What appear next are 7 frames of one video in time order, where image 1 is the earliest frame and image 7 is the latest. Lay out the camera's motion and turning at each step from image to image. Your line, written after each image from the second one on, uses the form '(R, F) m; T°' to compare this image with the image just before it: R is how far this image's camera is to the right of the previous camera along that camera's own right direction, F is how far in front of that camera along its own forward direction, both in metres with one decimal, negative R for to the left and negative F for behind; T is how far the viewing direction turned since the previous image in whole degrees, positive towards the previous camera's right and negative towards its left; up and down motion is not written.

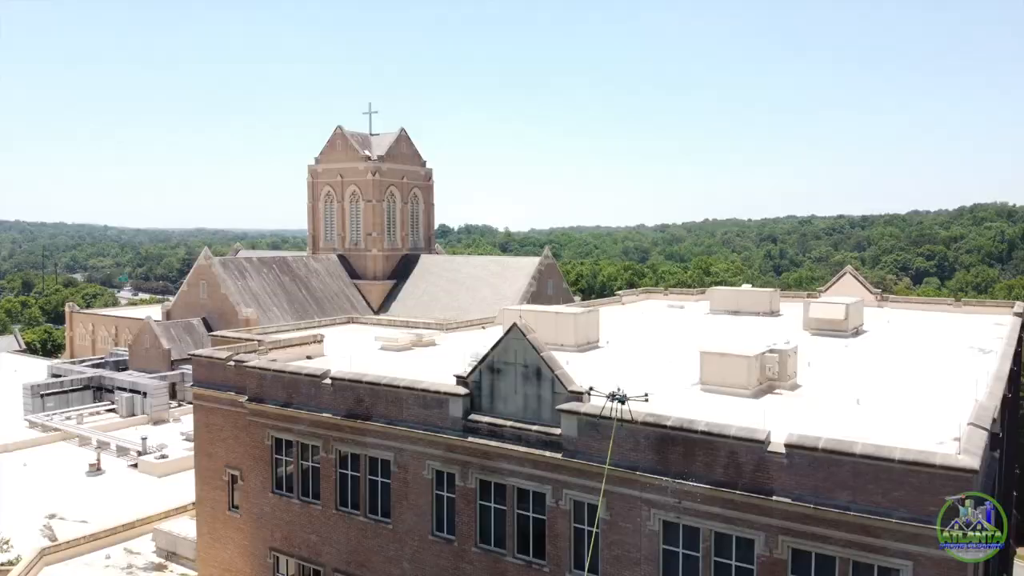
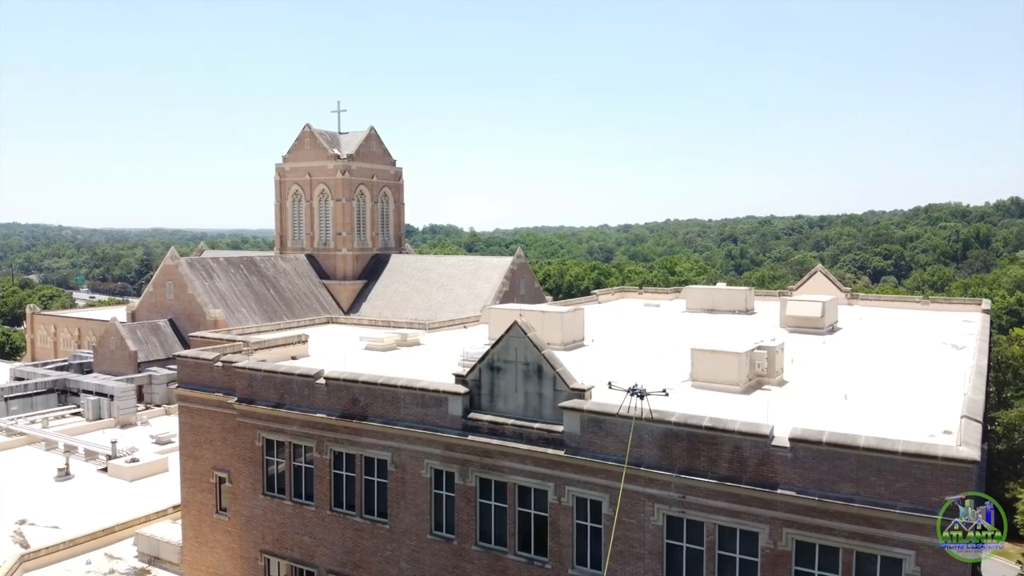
(-0.8, 0.0) m; +3°
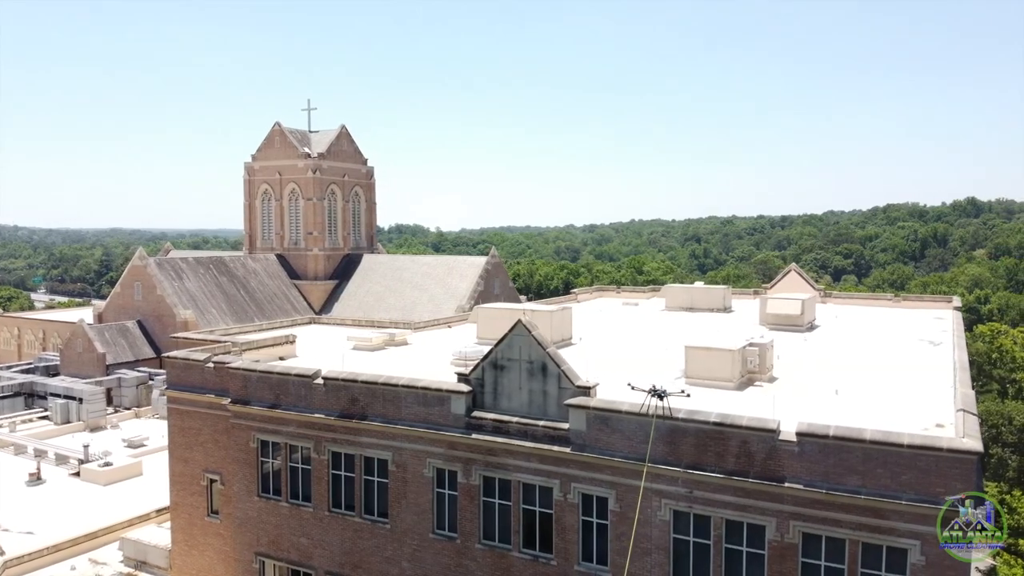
(-0.8, -0.1) m; +2°
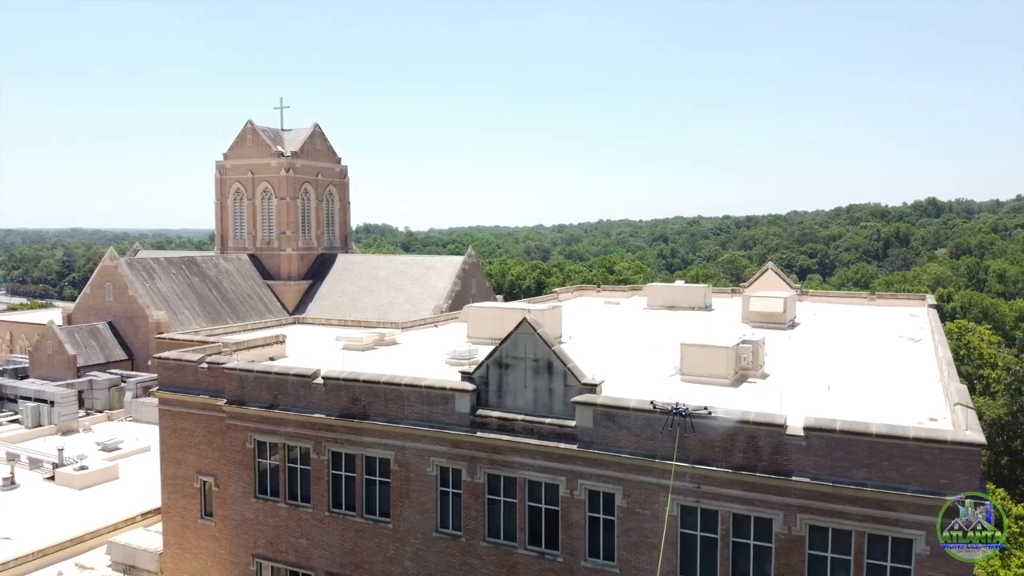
(-0.8, -0.1) m; +2°
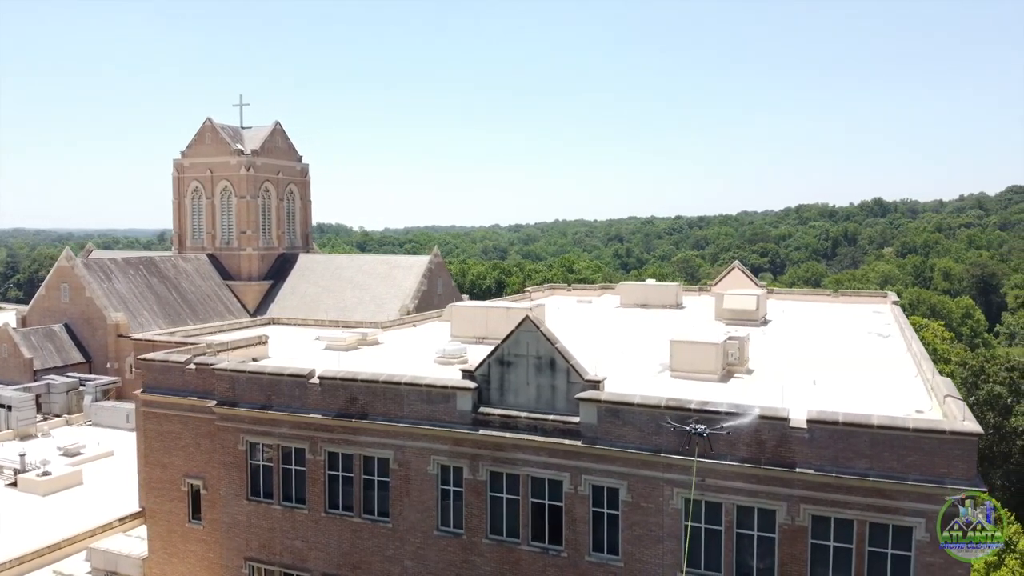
(-1.0, -0.1) m; +3°
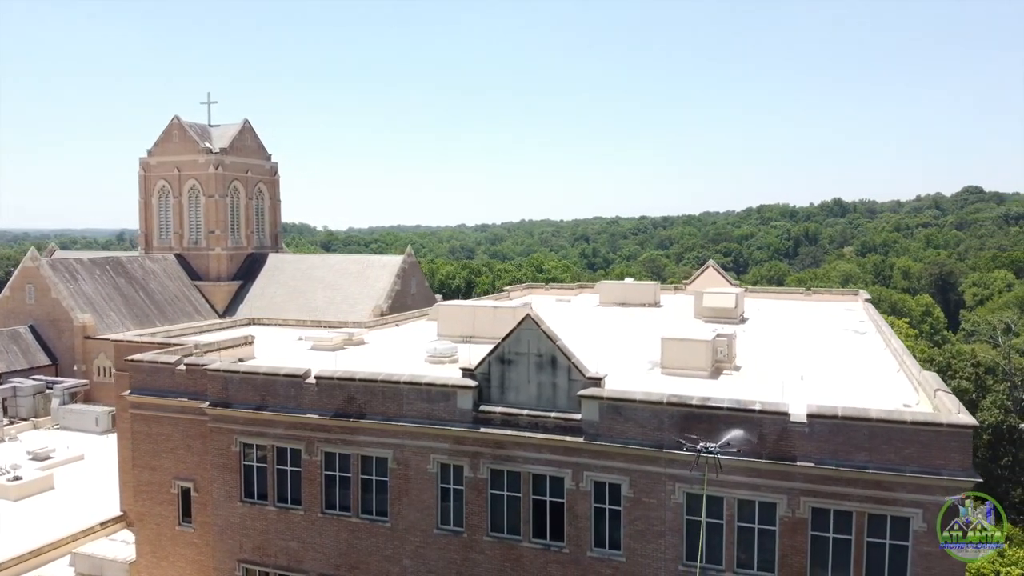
(-0.7, -0.1) m; +2°
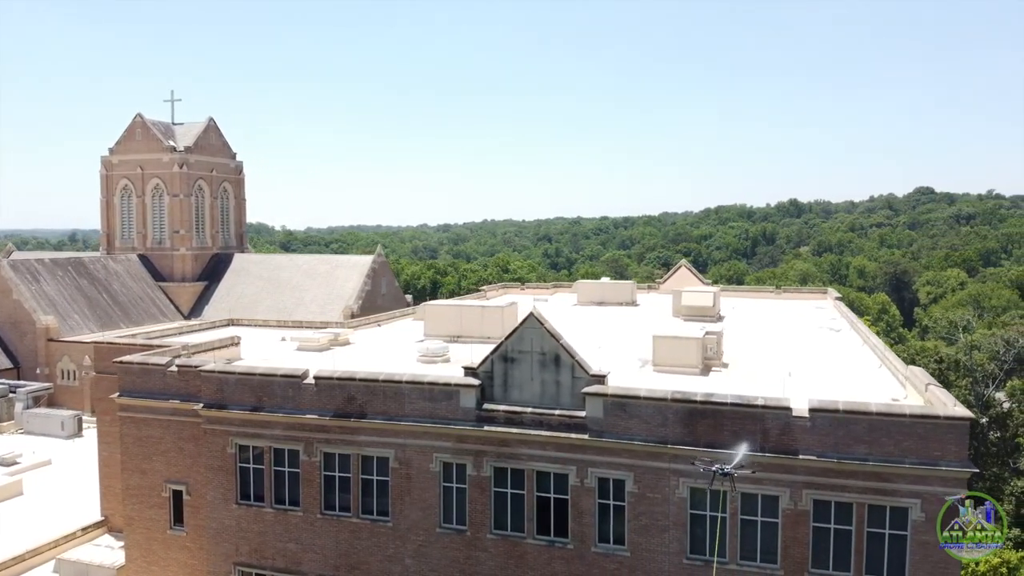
(-0.9, -0.1) m; +3°
